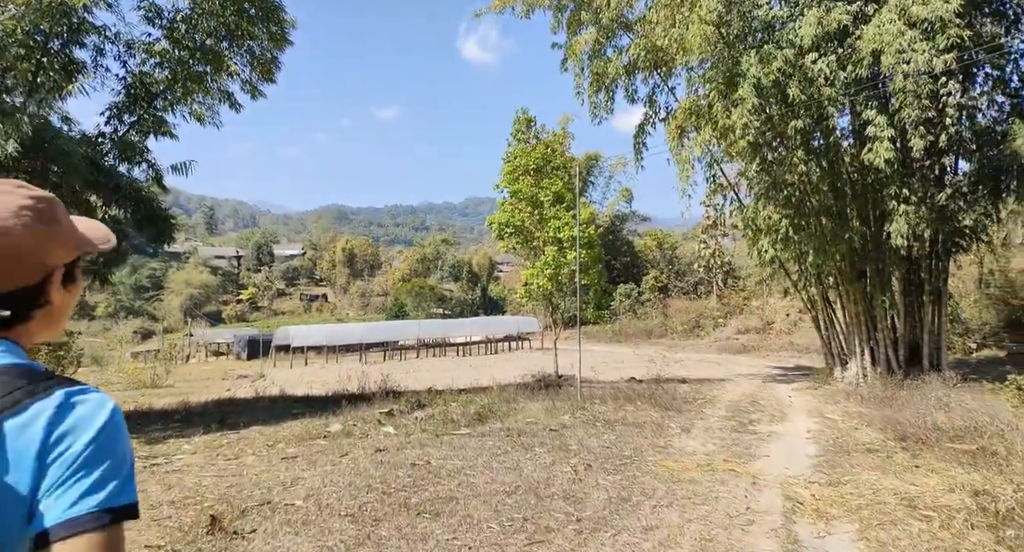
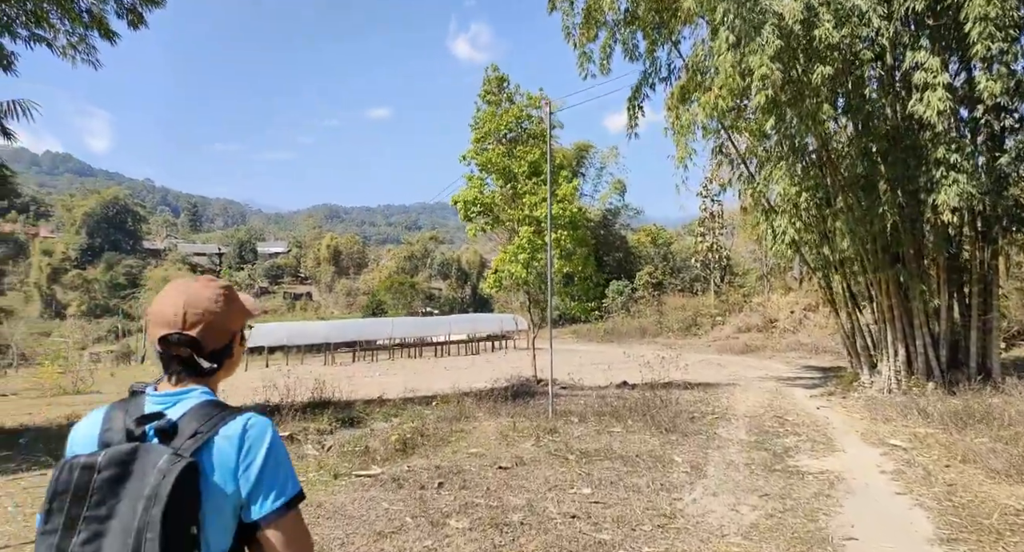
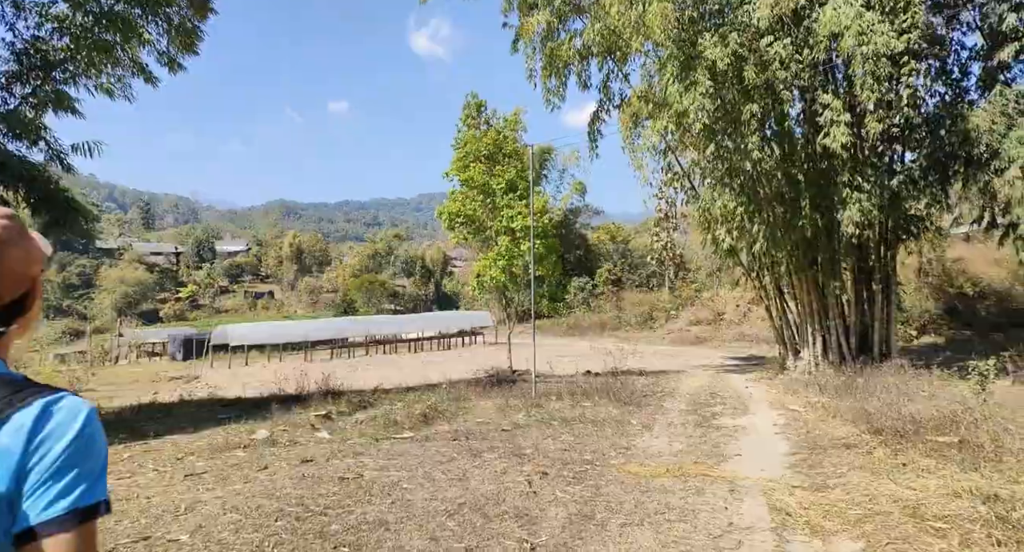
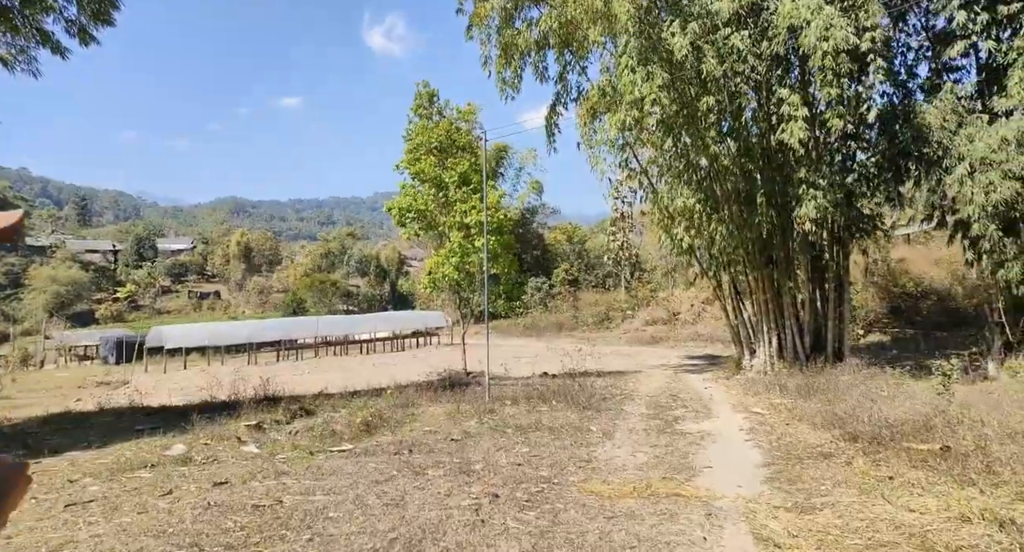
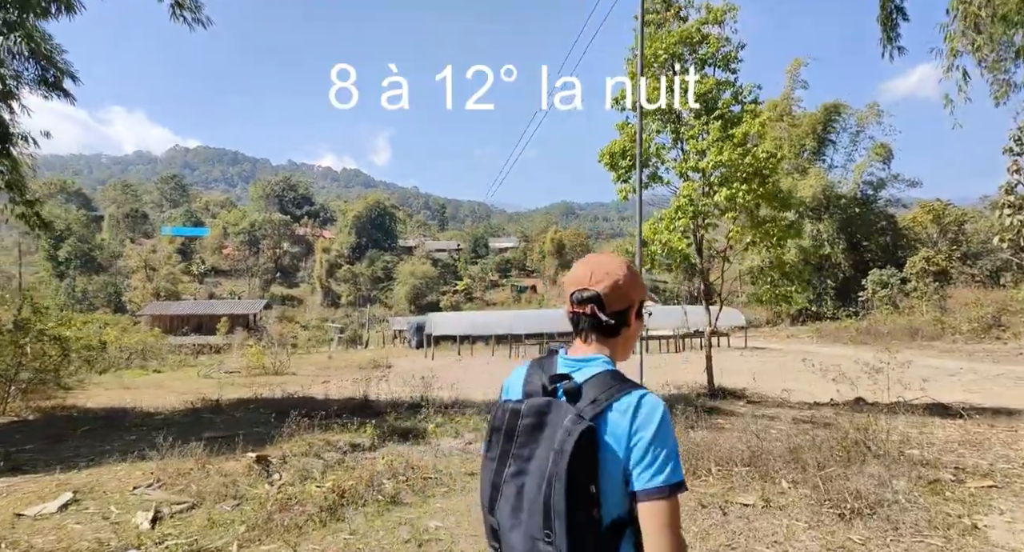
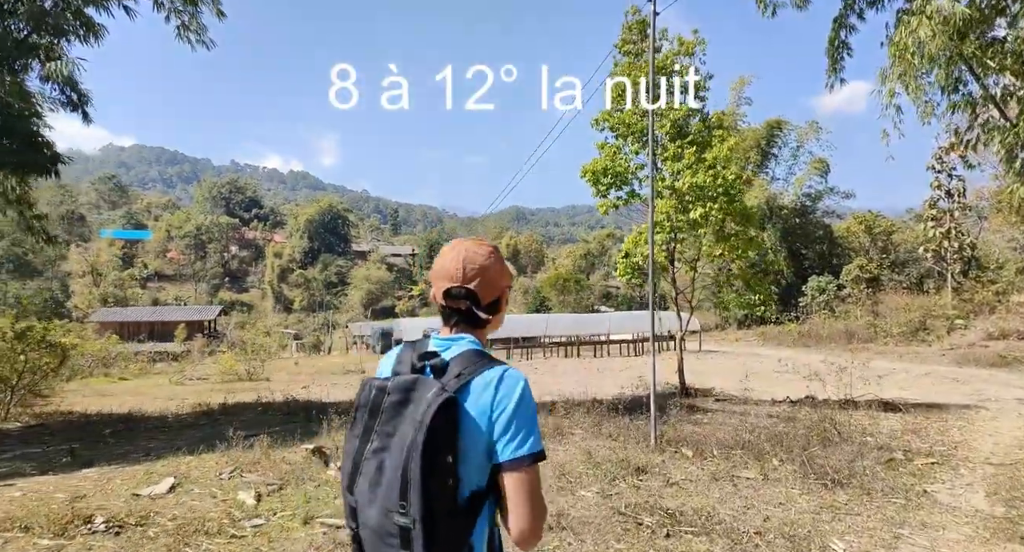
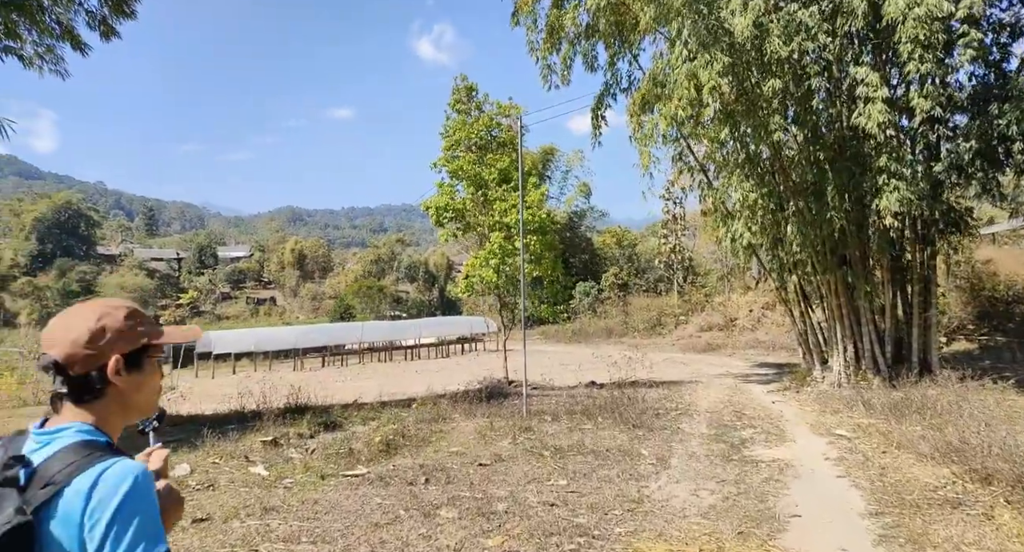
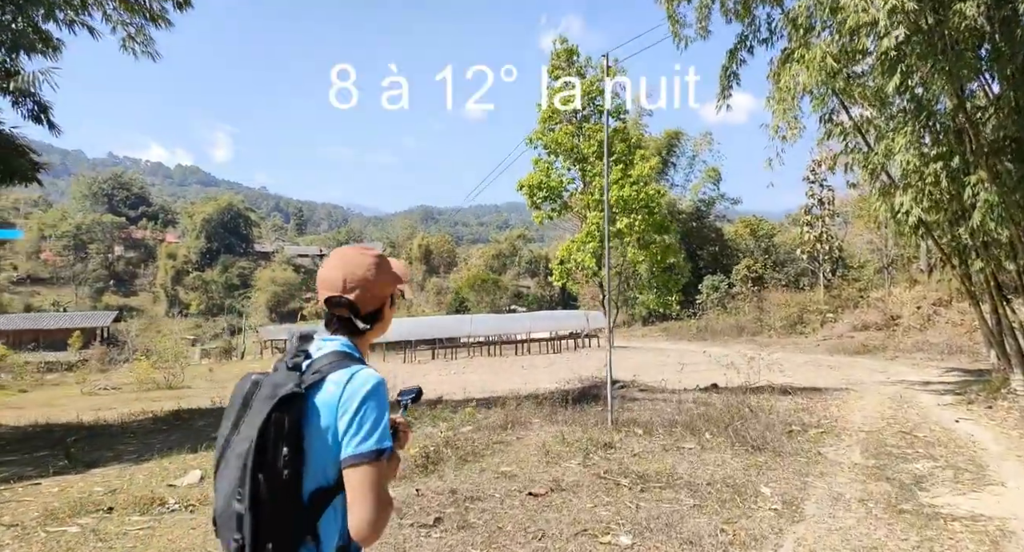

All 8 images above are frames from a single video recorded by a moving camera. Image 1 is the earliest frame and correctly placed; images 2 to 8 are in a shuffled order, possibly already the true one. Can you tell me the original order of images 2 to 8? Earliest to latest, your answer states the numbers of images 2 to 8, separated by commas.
3, 4, 7, 2, 8, 6, 5
